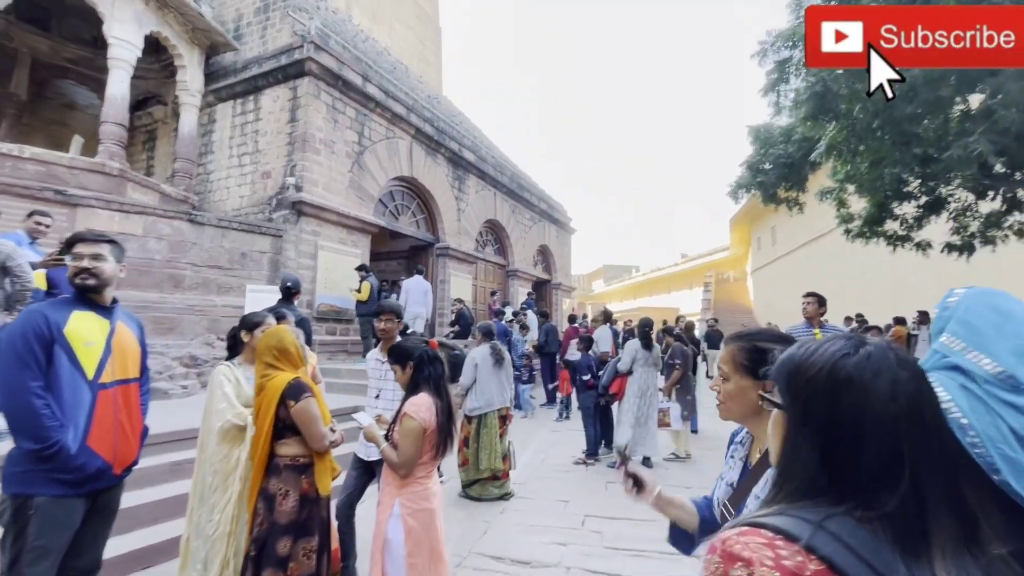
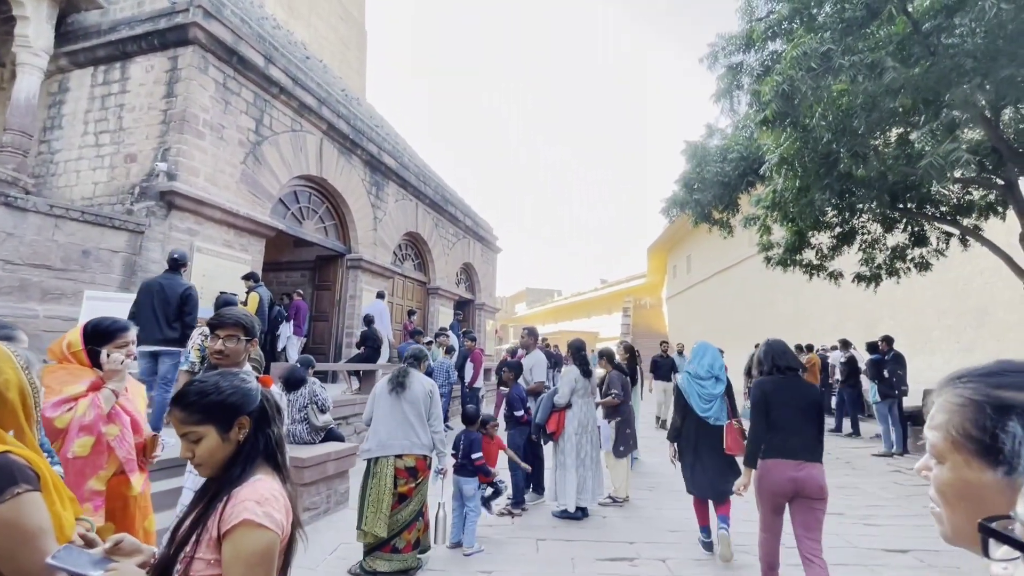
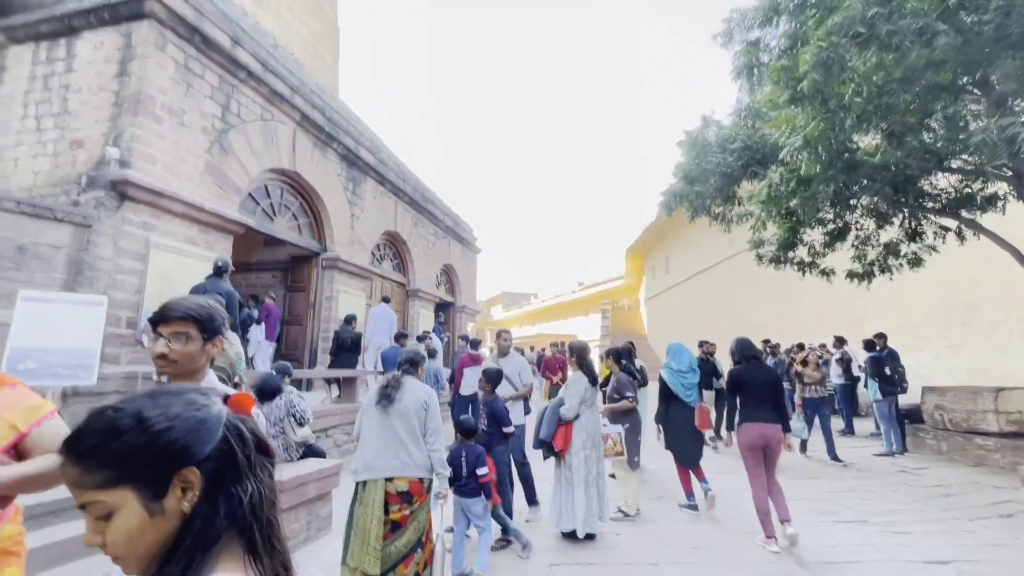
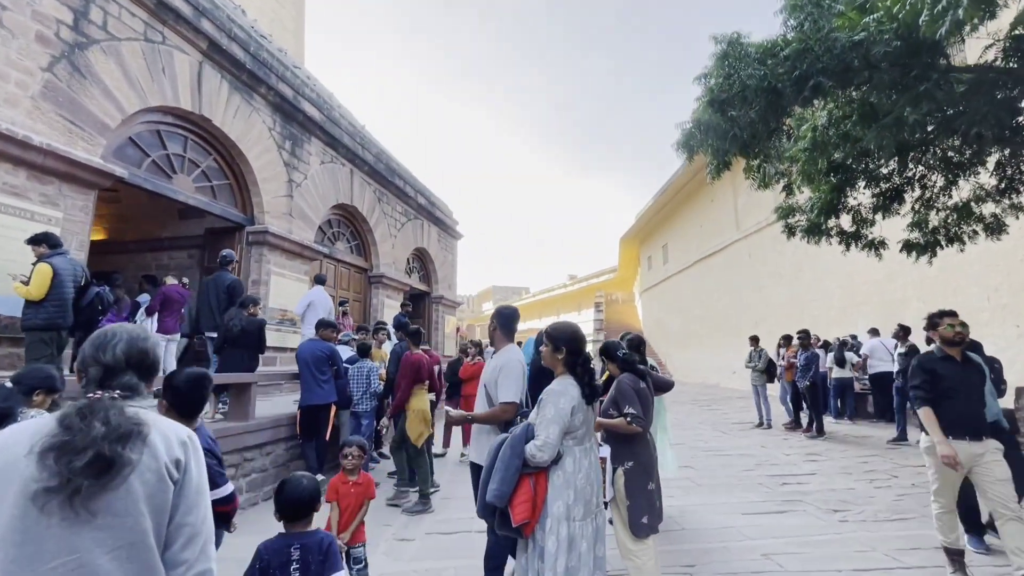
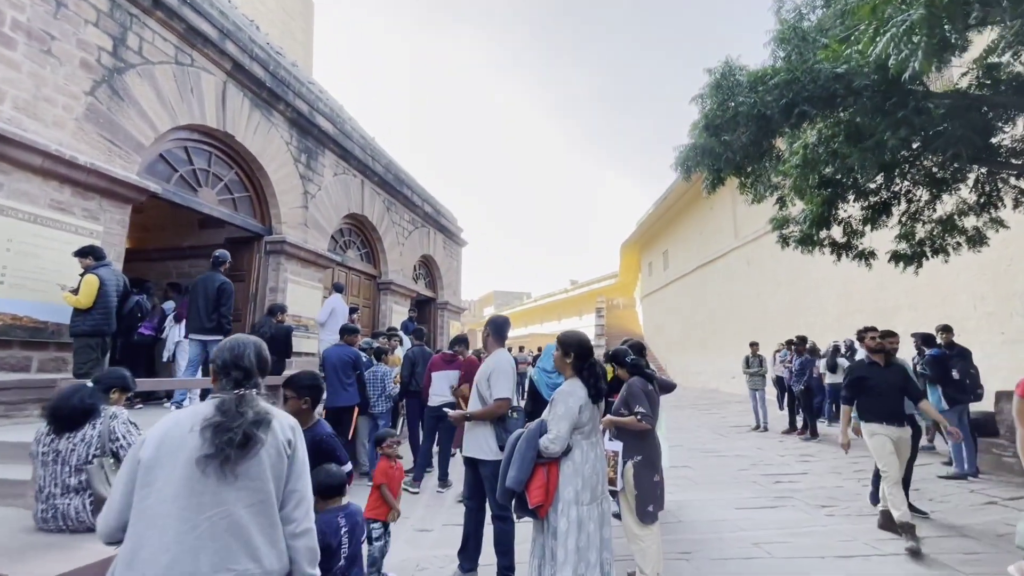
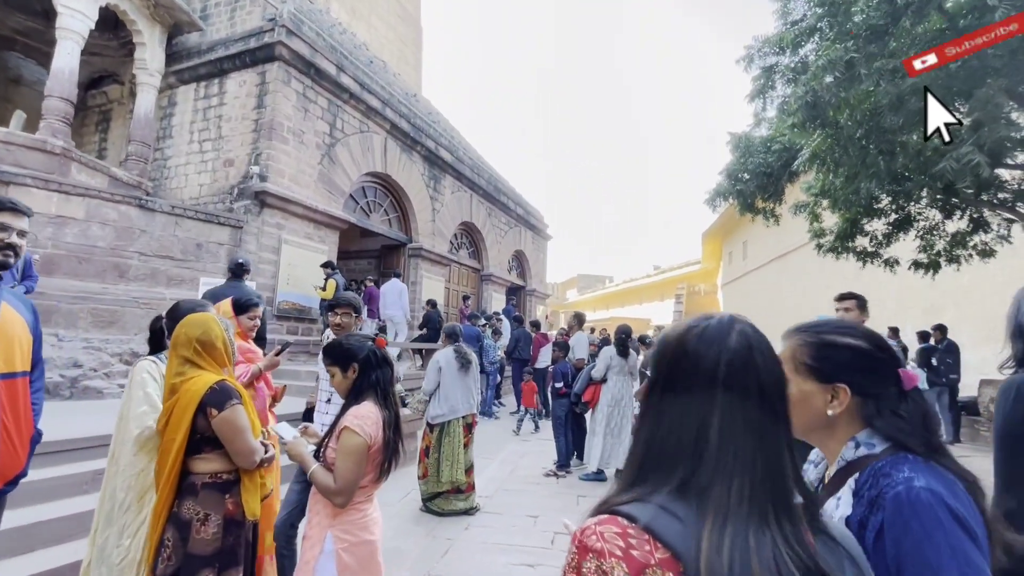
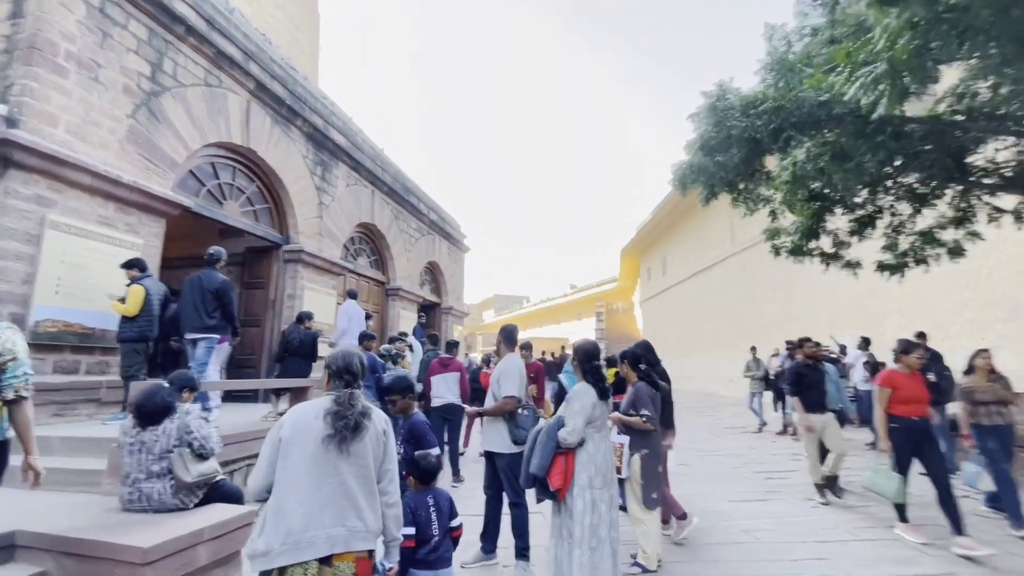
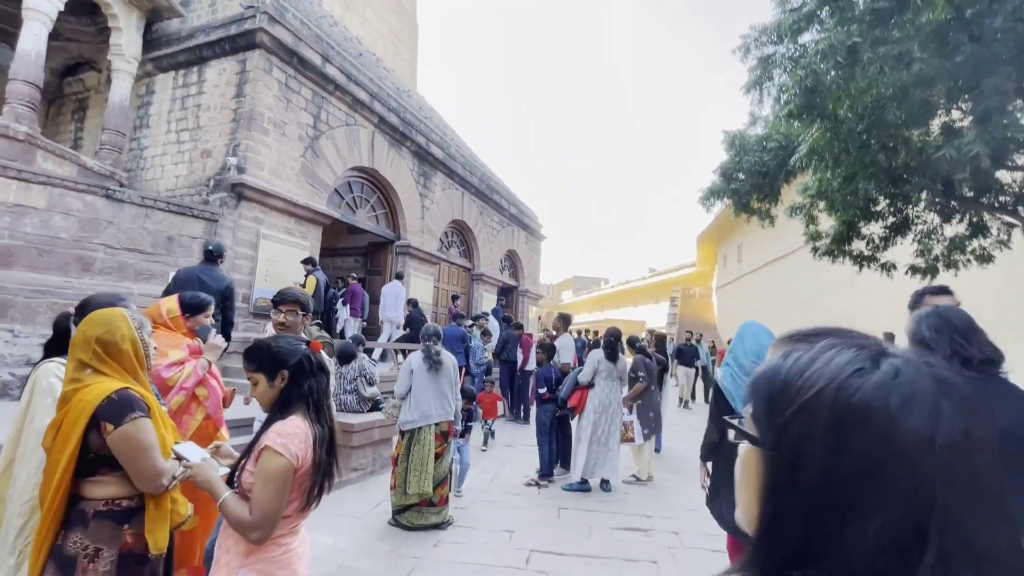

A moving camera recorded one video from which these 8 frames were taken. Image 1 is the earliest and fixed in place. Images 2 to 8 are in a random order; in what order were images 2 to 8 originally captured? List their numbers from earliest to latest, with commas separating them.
6, 8, 2, 3, 7, 5, 4
